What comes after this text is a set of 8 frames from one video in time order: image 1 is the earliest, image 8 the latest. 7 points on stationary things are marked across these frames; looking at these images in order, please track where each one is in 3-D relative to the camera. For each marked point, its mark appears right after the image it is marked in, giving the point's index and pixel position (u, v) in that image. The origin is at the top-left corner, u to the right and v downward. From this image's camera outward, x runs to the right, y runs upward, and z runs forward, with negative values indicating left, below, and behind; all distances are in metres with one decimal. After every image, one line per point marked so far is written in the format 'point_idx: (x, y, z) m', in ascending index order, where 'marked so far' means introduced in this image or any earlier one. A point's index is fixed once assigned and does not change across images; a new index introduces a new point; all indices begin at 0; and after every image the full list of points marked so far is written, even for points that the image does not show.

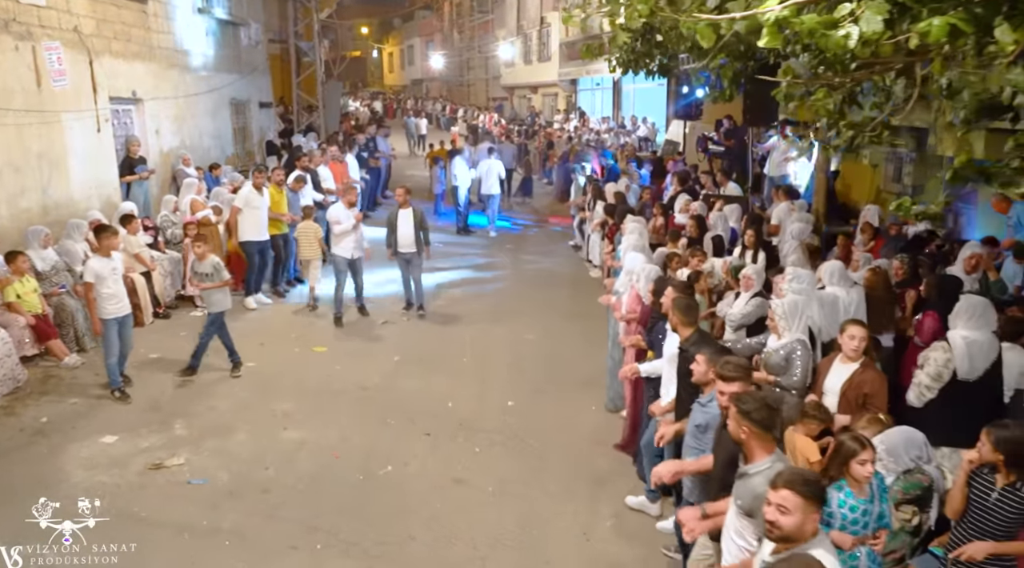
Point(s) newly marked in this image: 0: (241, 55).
0: (-5.0, +4.2, +14.4) m
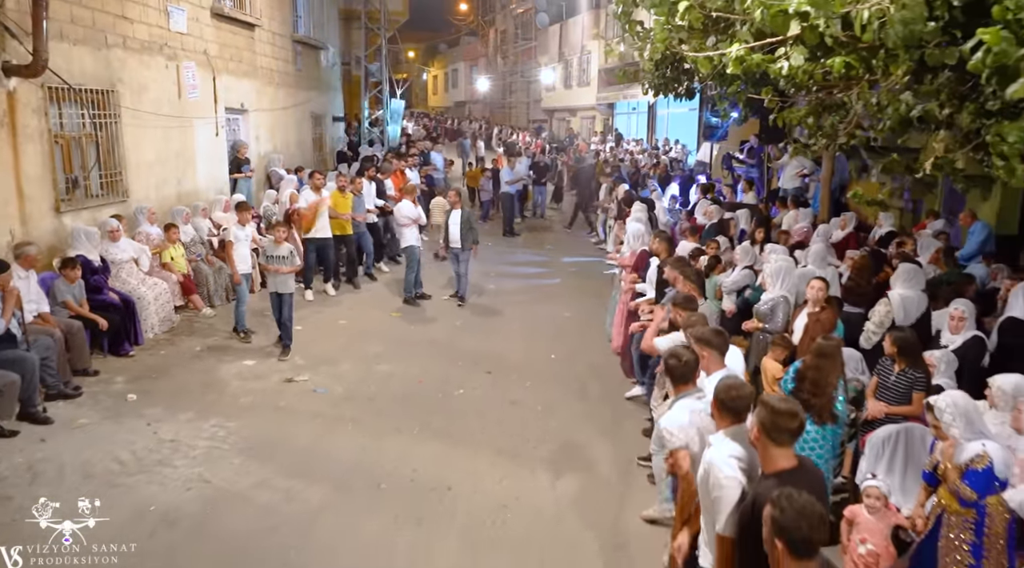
0: (-4.0, +4.4, +16.5) m
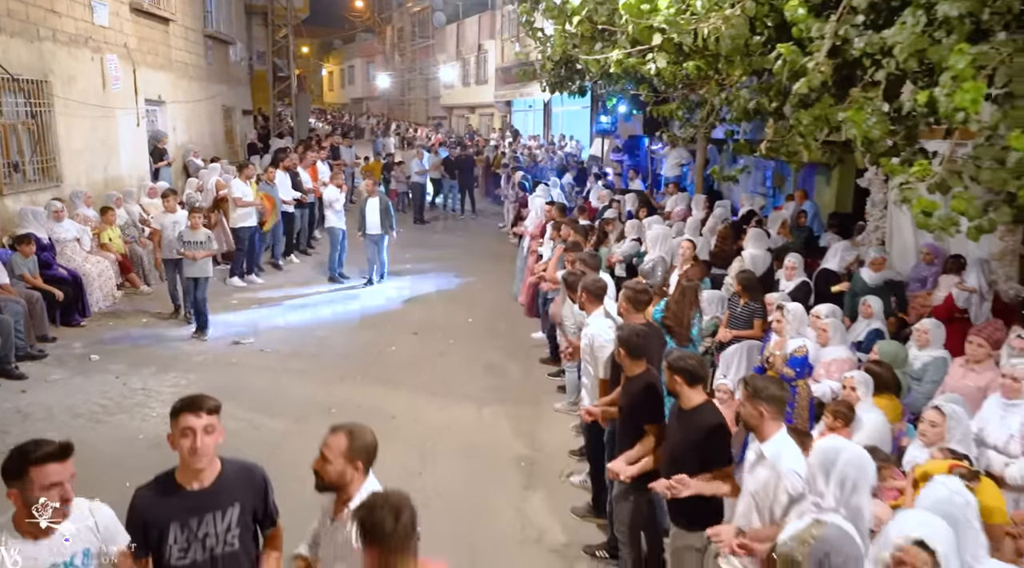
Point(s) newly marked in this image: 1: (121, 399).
0: (-6.1, +4.7, +17.0) m
1: (-3.2, -0.9, +6.4) m
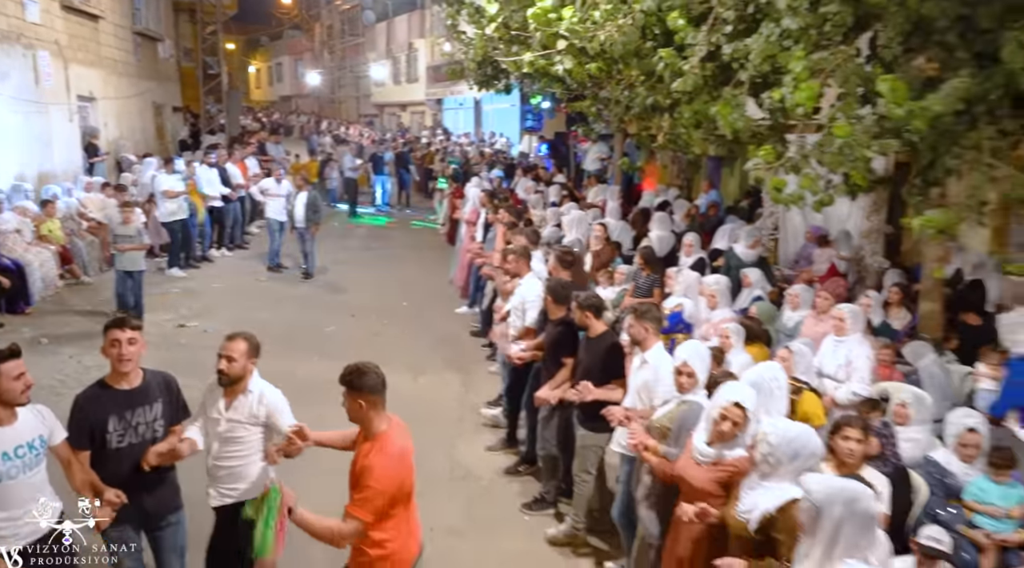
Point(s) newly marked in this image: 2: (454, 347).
0: (-7.7, +4.8, +17.1) m
1: (-3.8, -0.8, +6.9) m
2: (-0.6, -0.7, +8.3) m
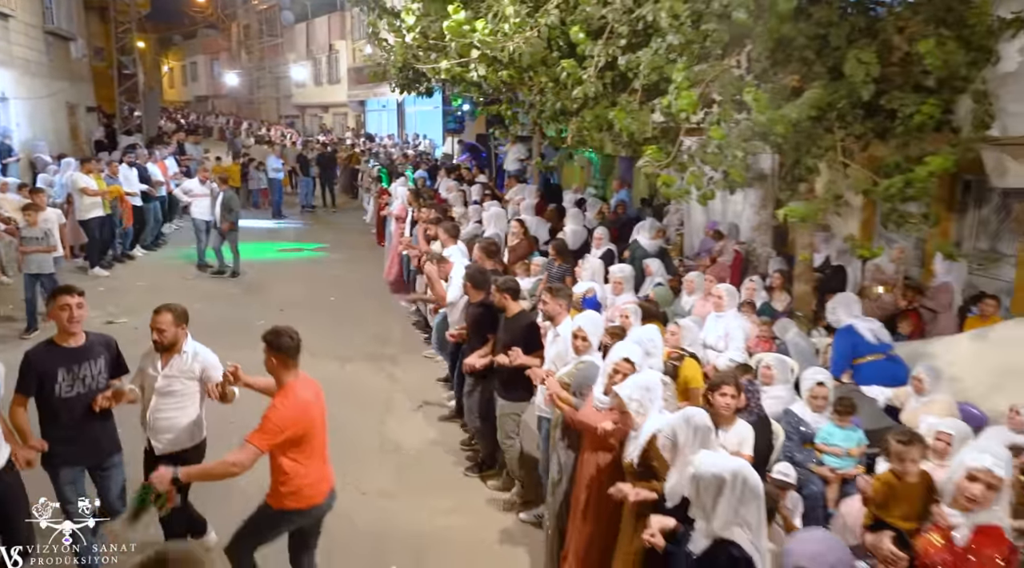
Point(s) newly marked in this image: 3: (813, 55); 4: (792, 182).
0: (-9.4, +4.7, +16.8) m
1: (-4.5, -0.8, +7.0) m
2: (-1.5, -0.6, +8.7) m
3: (+2.1, +1.6, +5.3) m
4: (+2.1, +0.7, +5.7) m
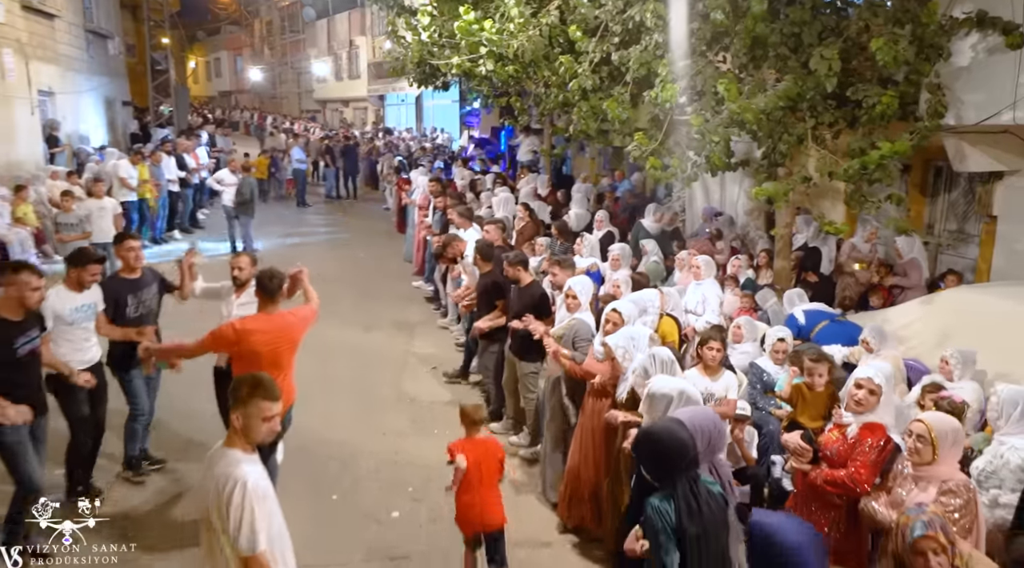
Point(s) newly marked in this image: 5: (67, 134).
0: (-9.1, +5.0, +17.7) m
1: (-4.5, -0.5, +7.8) m
2: (-1.4, -0.4, +9.4) m
3: (+2.1, +1.8, +6.0) m
4: (+2.1, +1.0, +6.4) m
5: (-8.2, +2.7, +14.4) m
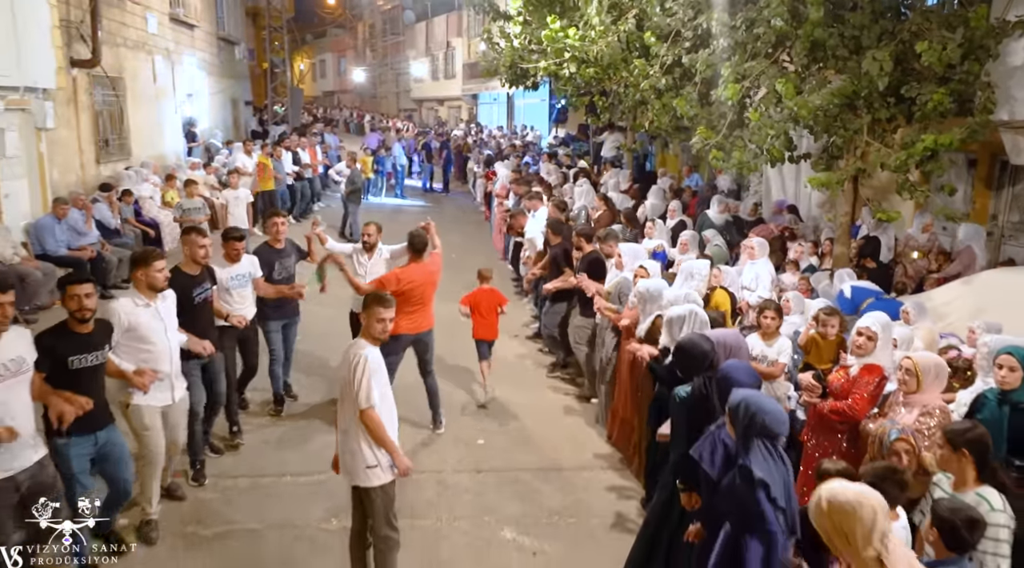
0: (-7.0, +5.4, +19.4) m
1: (-3.6, -0.2, +9.1) m
2: (-0.3, -0.1, +10.4) m
3: (+2.8, +1.9, +6.5) m
4: (+2.8, +1.1, +6.9) m
5: (-6.5, +3.1, +16.0) m
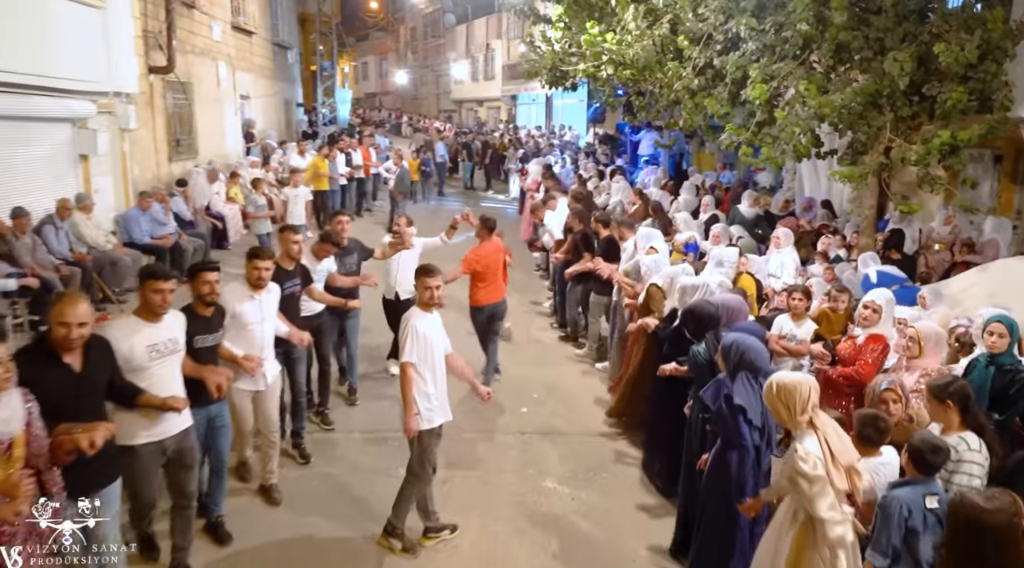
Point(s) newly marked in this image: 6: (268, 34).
0: (-6.0, +5.6, +20.3) m
1: (-3.1, -0.1, +9.8) m
2: (+0.2, 0.0, +10.9) m
3: (+3.2, +2.0, +6.9) m
4: (+3.2, +1.2, +7.3) m
5: (-5.7, +3.3, +16.9) m
6: (-5.8, +5.8, +18.3) m
